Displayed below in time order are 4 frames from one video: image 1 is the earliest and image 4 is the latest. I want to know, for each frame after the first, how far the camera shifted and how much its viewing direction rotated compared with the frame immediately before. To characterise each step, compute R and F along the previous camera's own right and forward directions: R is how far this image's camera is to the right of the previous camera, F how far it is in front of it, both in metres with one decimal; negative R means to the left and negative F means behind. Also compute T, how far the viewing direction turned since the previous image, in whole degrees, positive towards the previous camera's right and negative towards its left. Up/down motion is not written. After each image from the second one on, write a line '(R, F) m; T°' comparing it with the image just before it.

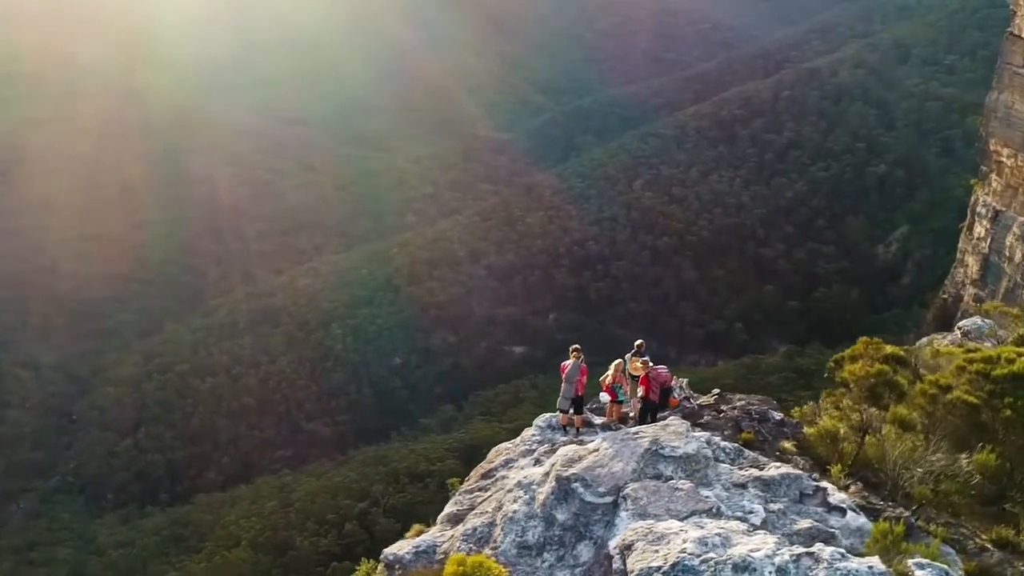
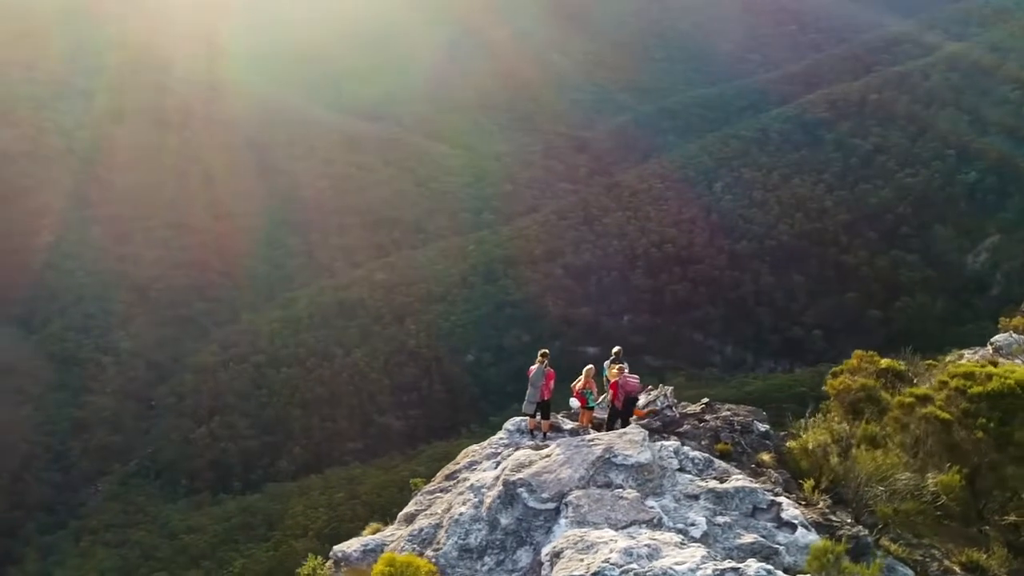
(+0.9, 0.0) m; -4°
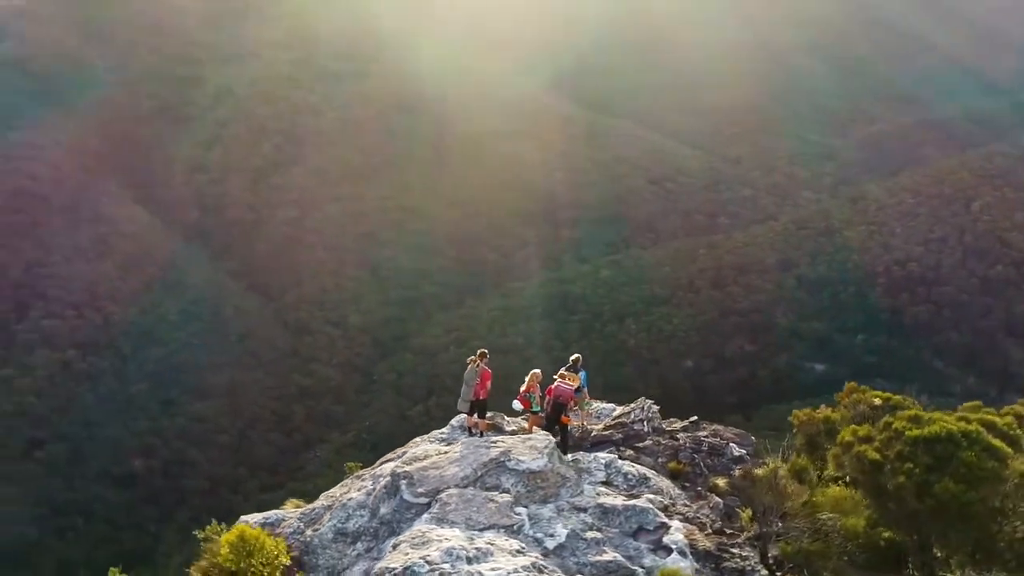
(+2.4, +0.1) m; -11°
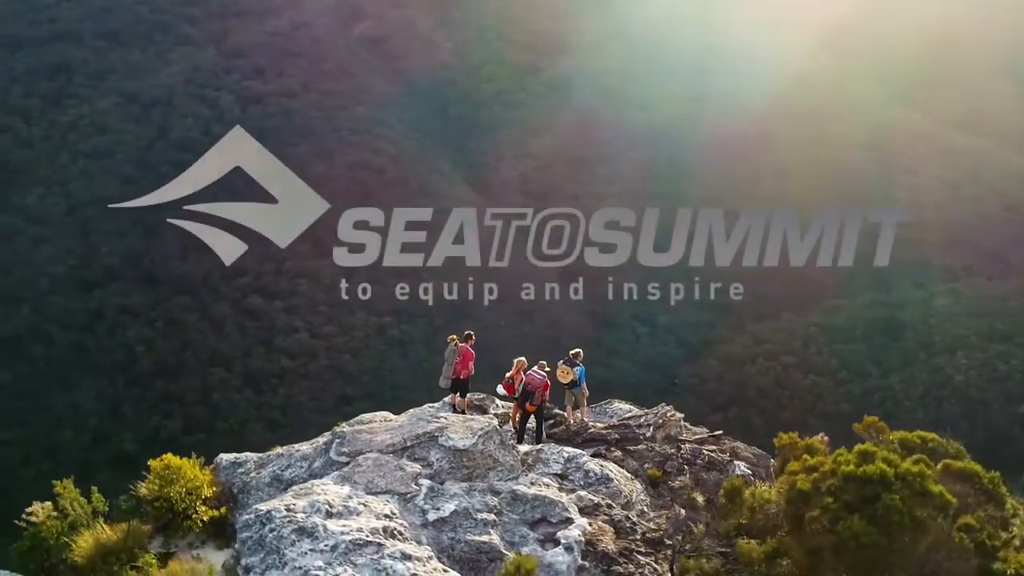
(+2.9, +0.1) m; -16°
